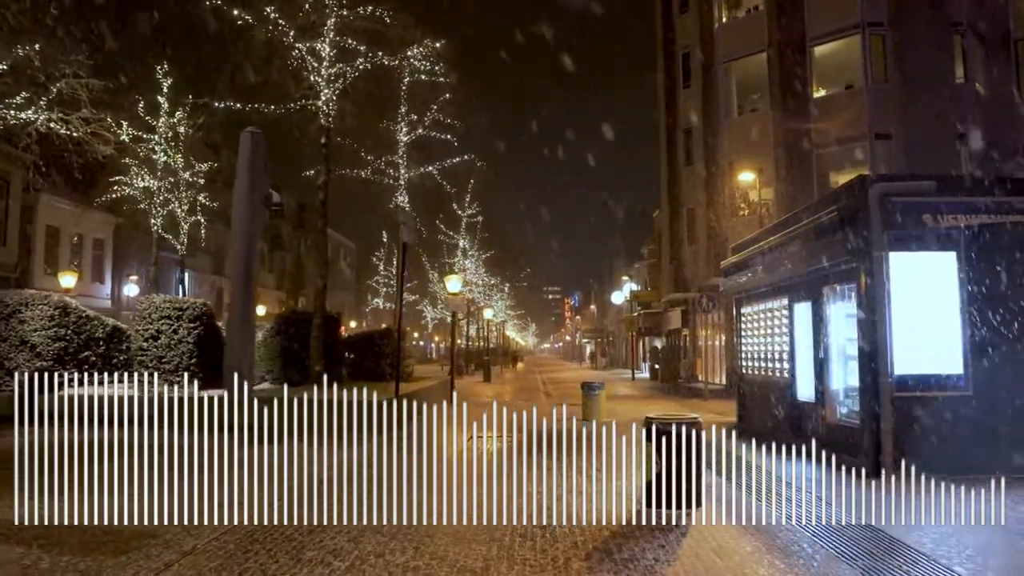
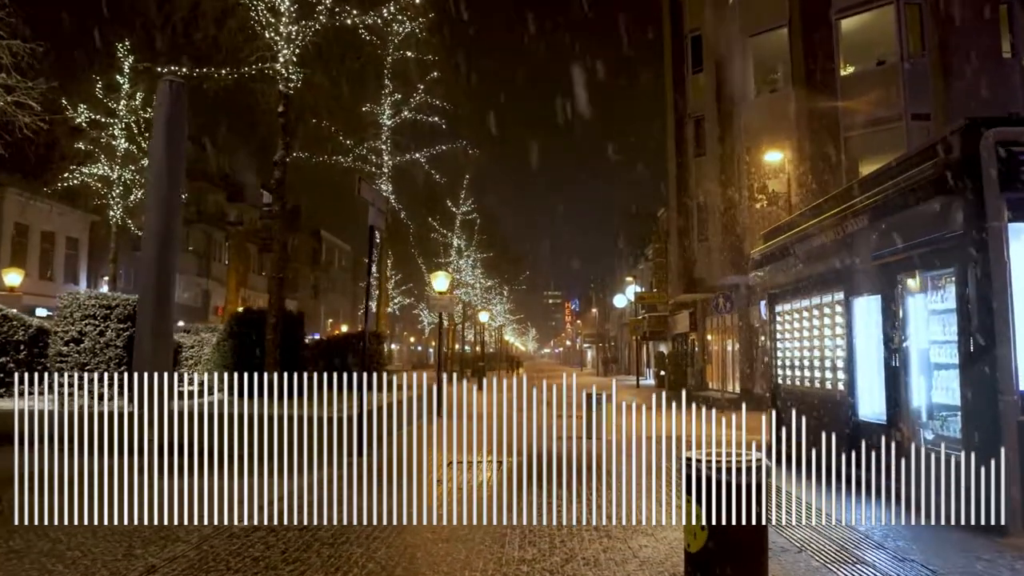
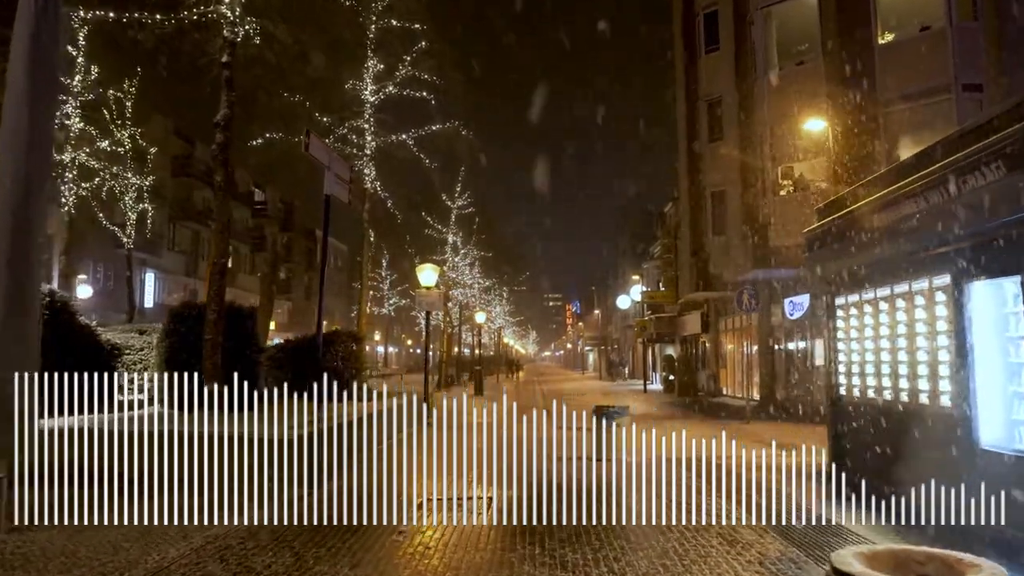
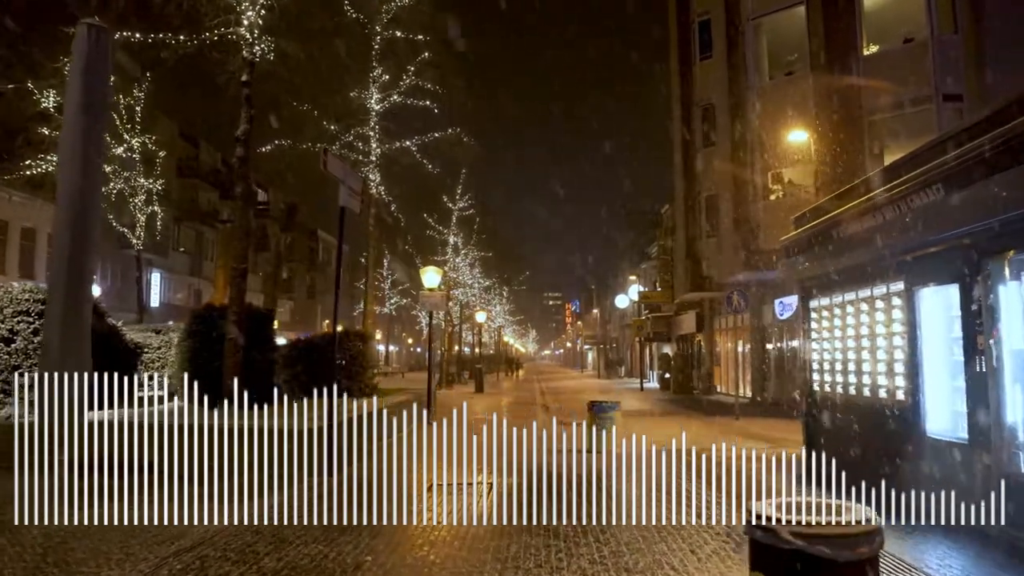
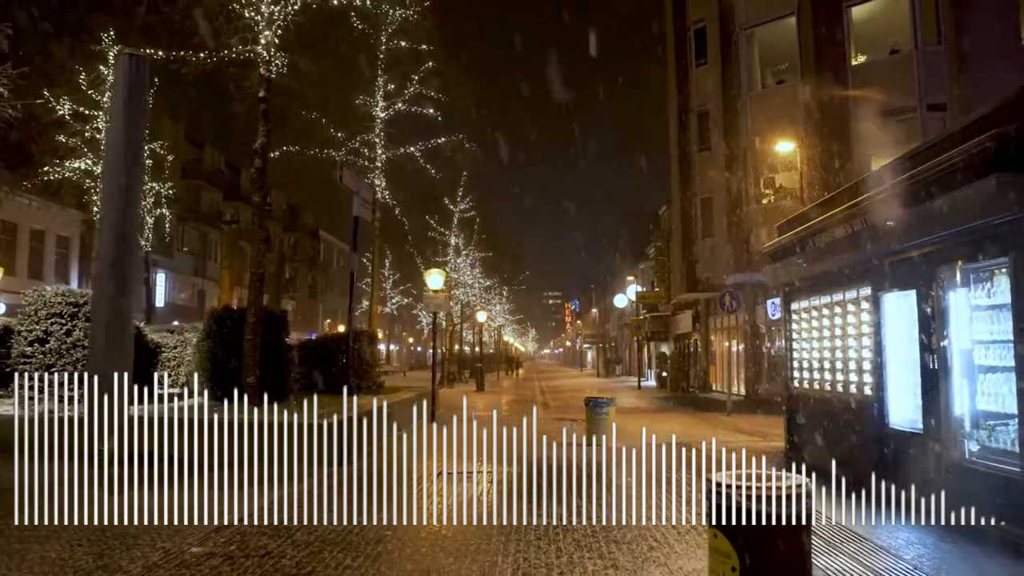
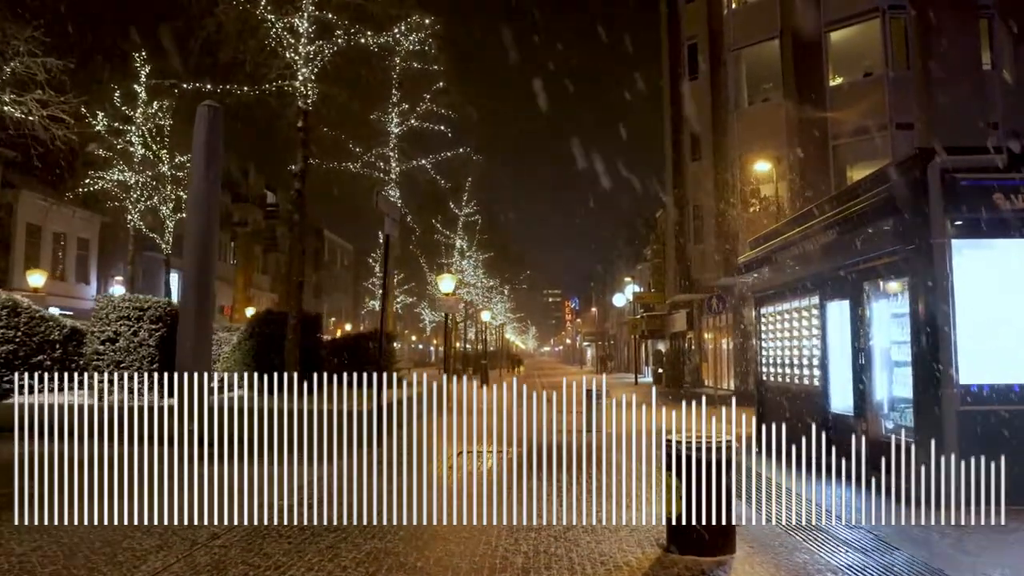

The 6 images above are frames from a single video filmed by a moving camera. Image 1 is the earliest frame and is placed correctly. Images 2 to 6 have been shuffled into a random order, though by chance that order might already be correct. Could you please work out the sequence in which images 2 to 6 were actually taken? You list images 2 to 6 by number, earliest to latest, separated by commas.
6, 2, 5, 4, 3
